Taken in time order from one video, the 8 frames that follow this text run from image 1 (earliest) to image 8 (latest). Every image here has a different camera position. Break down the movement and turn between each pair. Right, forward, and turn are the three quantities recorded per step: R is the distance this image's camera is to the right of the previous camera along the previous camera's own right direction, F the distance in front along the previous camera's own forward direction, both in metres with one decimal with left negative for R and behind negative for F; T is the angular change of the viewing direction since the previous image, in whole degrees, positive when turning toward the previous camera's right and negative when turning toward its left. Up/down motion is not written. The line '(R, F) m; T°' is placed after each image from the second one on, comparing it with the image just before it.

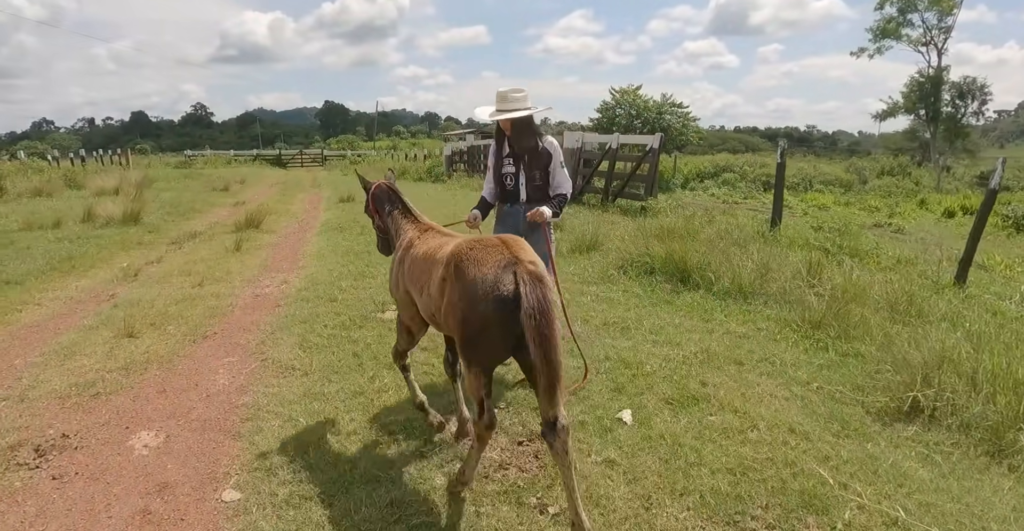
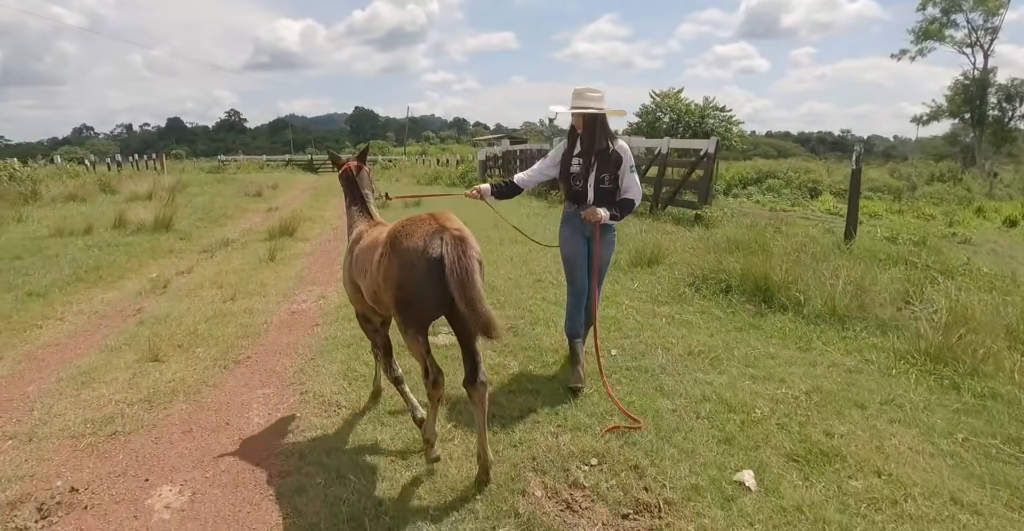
(-0.5, +0.7) m; -3°
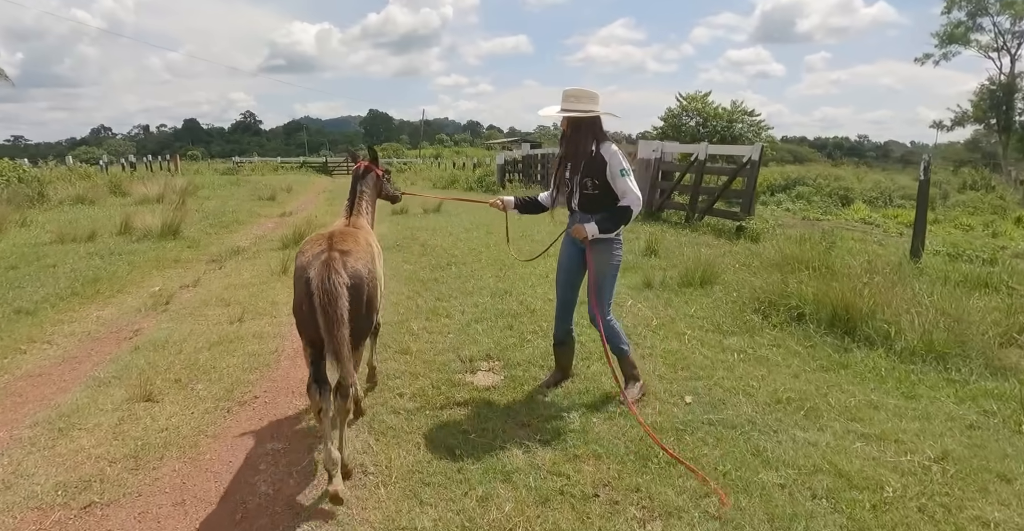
(-0.4, +0.8) m; -1°
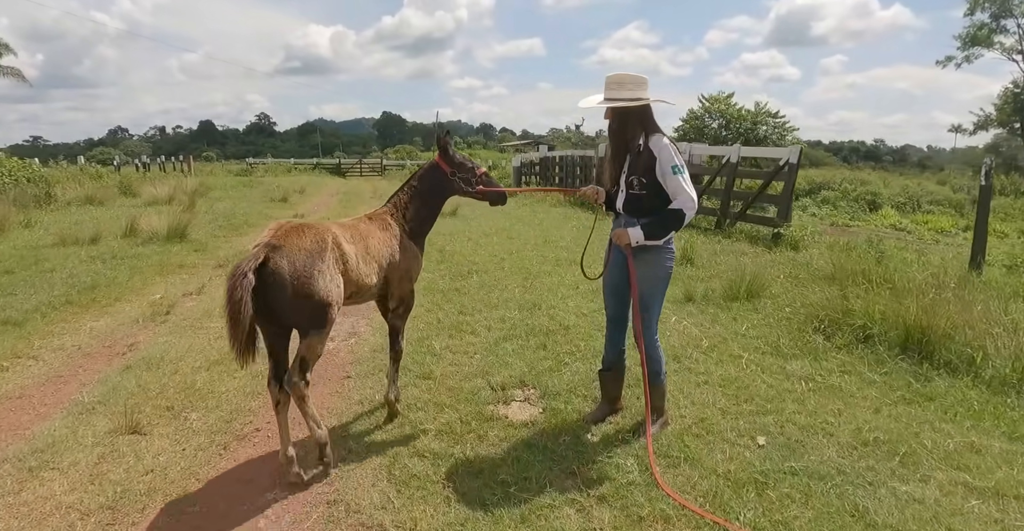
(-0.2, +0.6) m; -1°
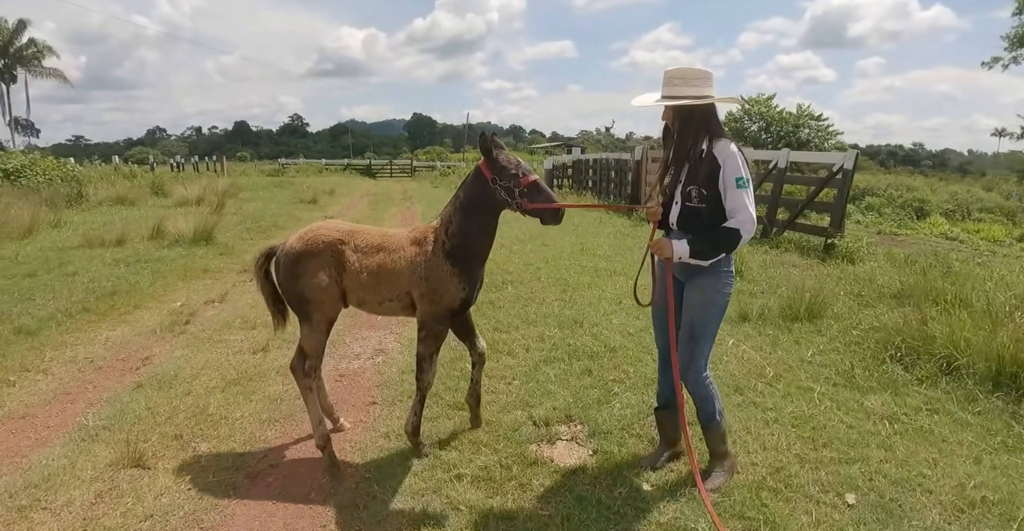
(-0.1, +0.5) m; -3°
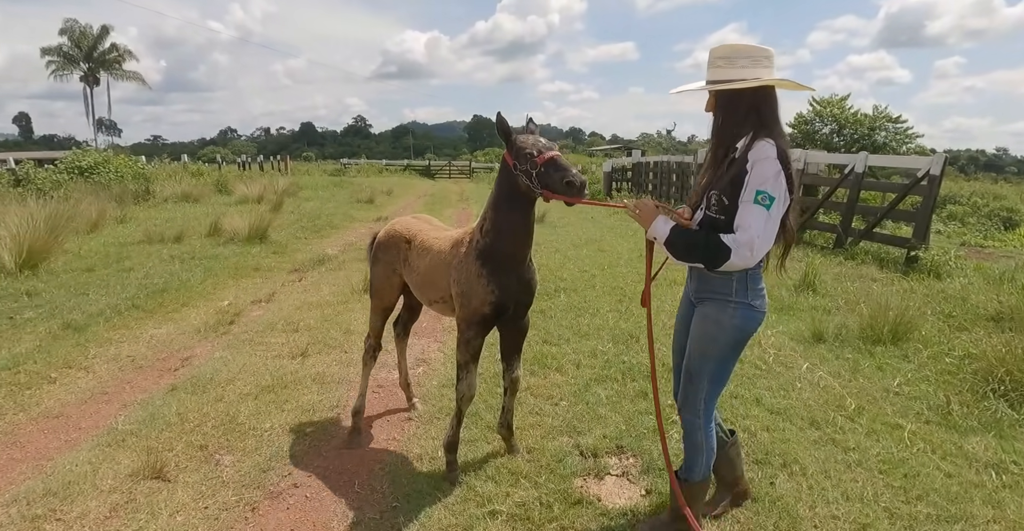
(0.0, +0.4) m; -5°
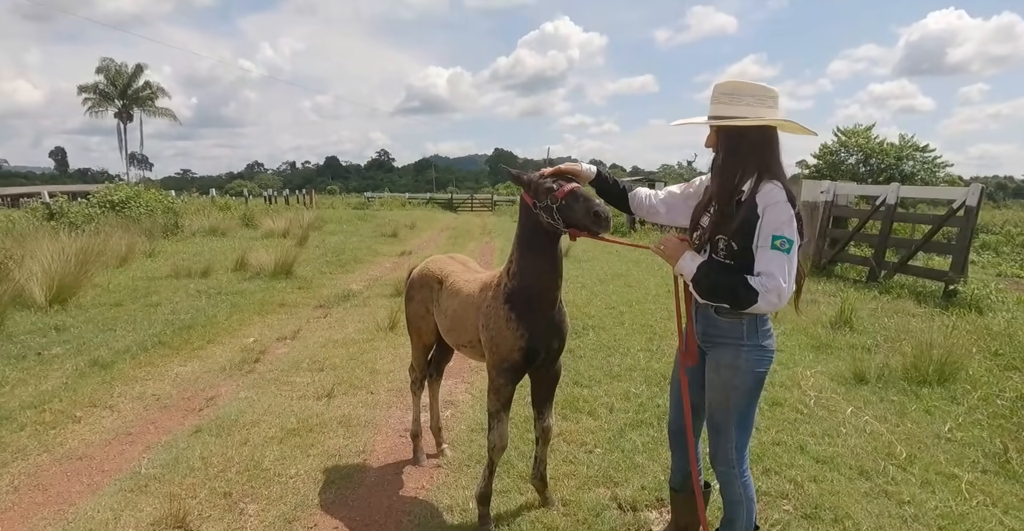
(-0.1, +0.1) m; -2°
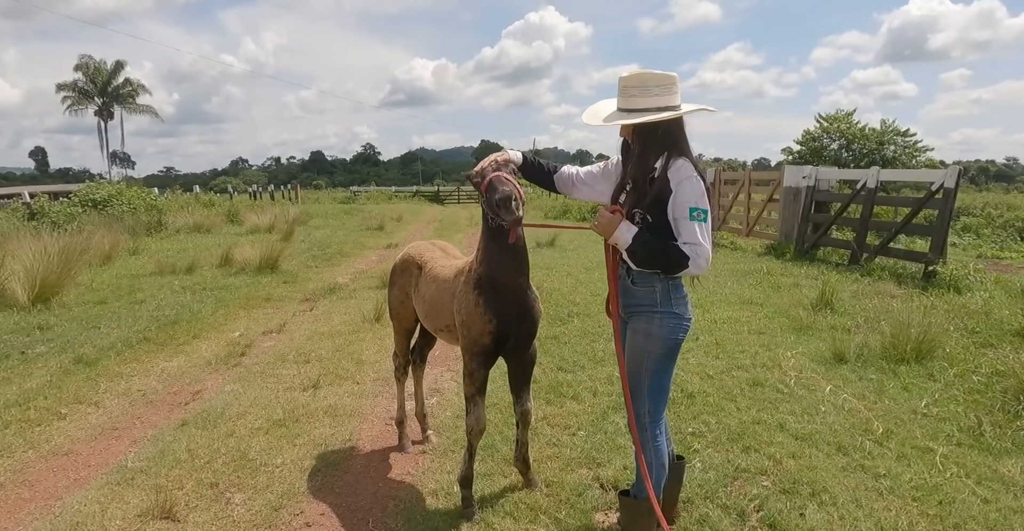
(+0.1, 0.0) m; +1°
